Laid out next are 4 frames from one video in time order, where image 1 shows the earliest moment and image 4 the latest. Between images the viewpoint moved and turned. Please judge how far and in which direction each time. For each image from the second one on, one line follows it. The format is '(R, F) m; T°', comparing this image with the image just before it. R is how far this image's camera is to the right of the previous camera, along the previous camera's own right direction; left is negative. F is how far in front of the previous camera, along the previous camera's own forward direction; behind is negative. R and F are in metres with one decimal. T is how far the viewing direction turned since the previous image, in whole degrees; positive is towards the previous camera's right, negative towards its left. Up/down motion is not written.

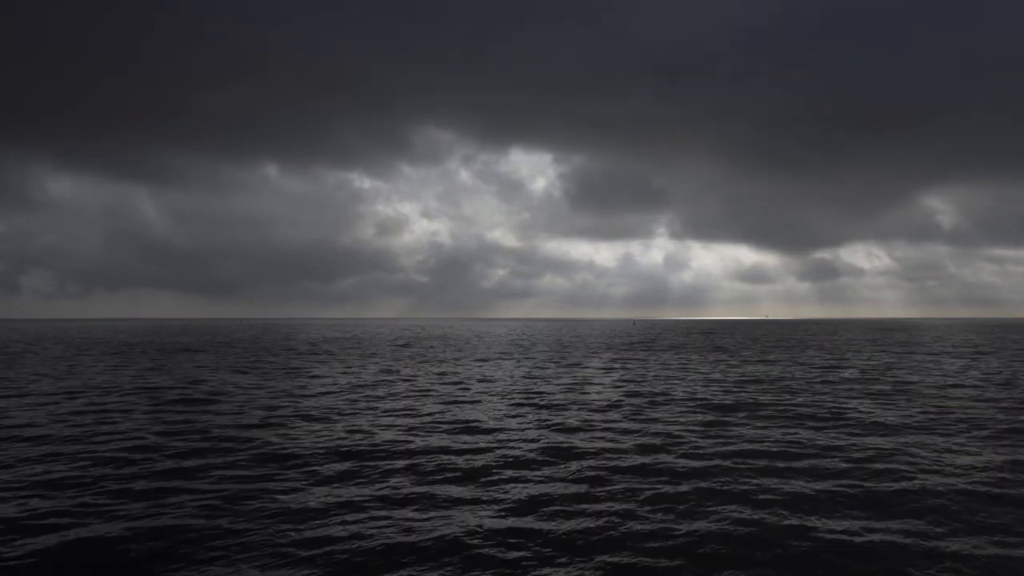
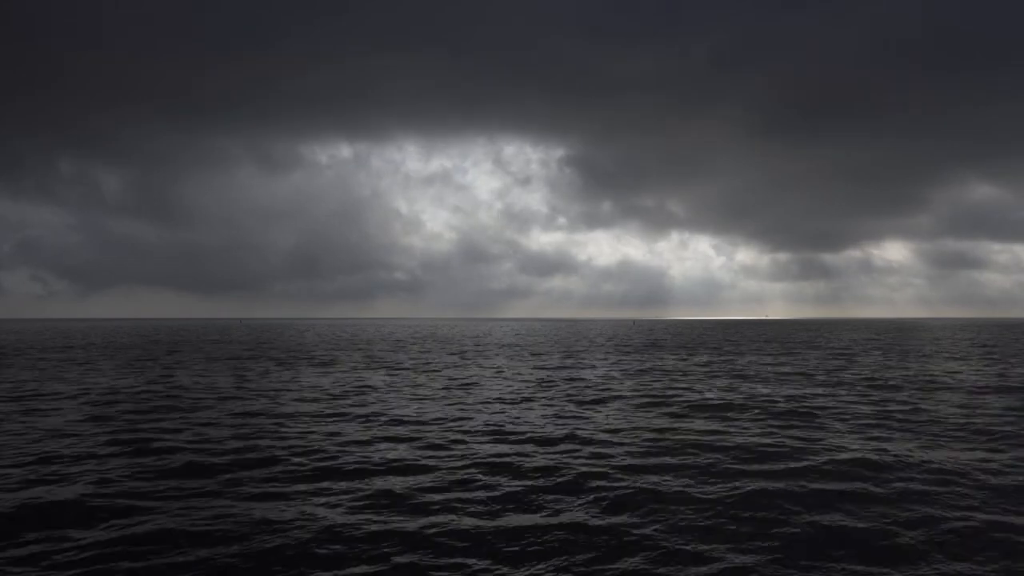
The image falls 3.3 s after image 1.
(-1.3, +3.8) m; 0°
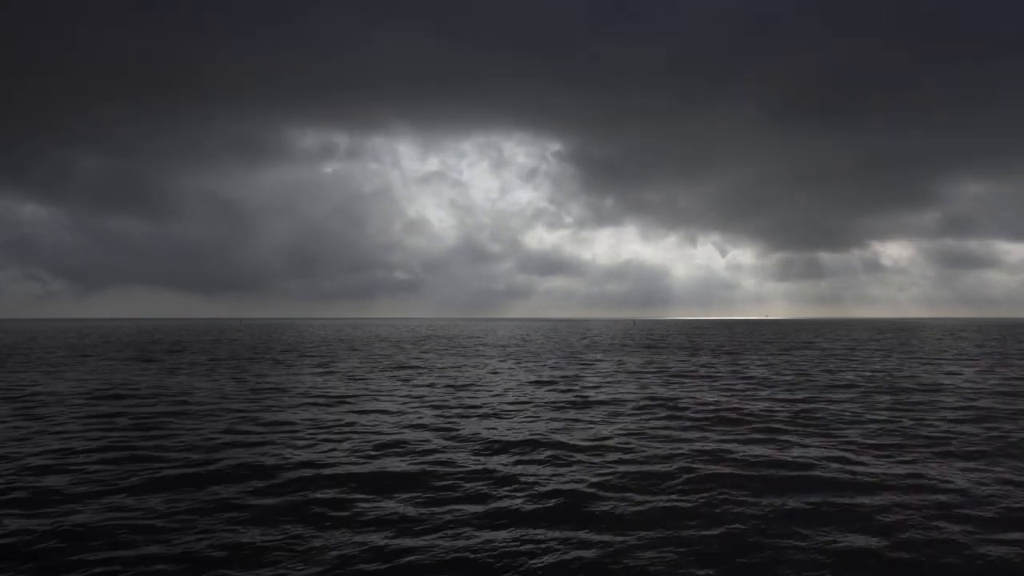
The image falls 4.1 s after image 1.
(-4.1, +1.2) m; +1°
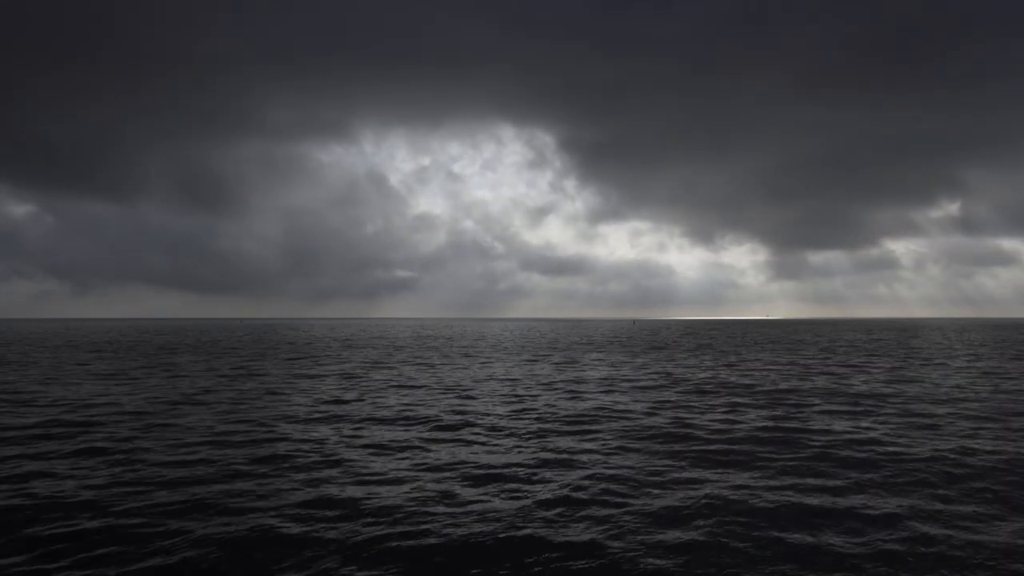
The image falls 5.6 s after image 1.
(+1.3, +0.9) m; 0°
